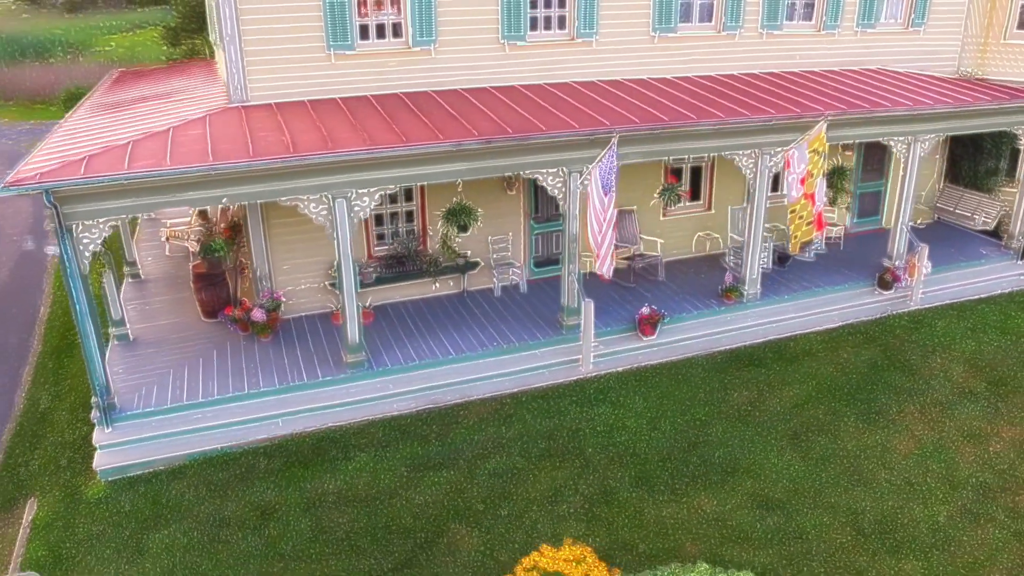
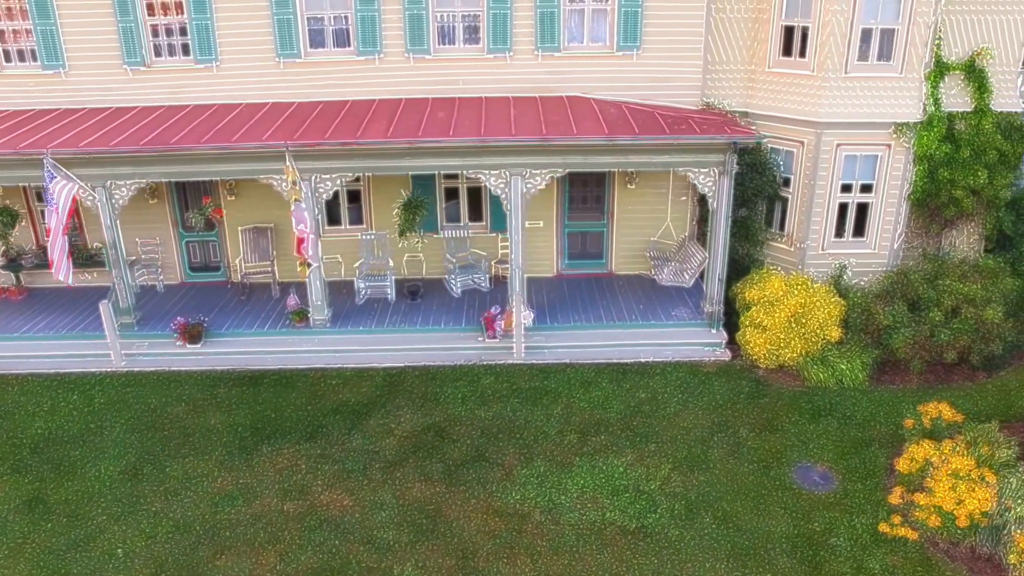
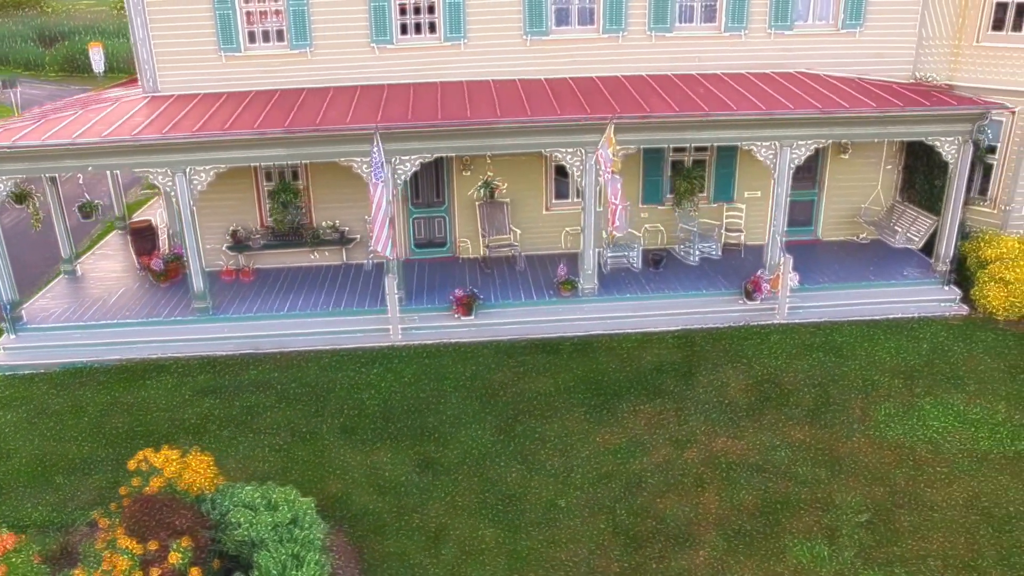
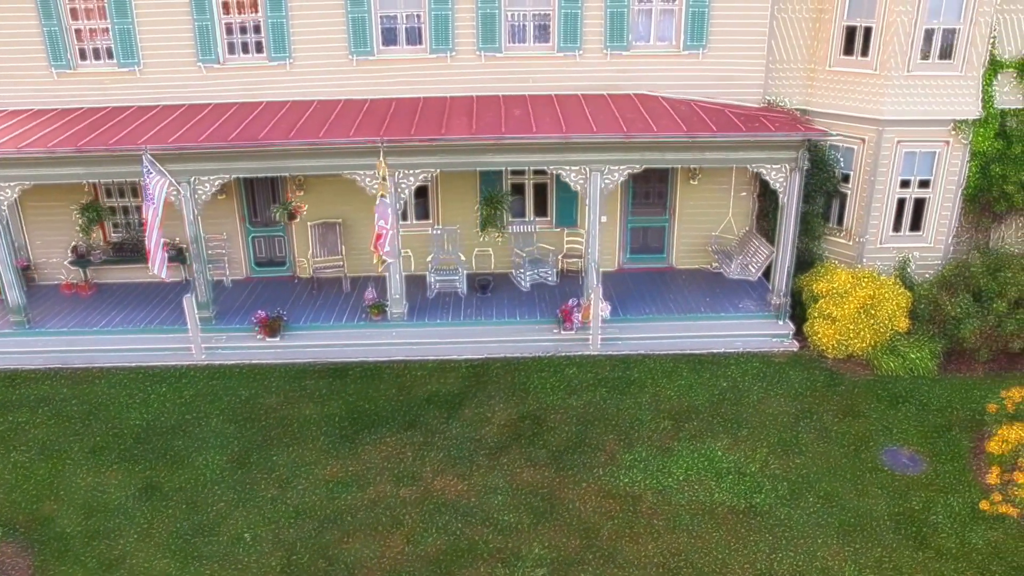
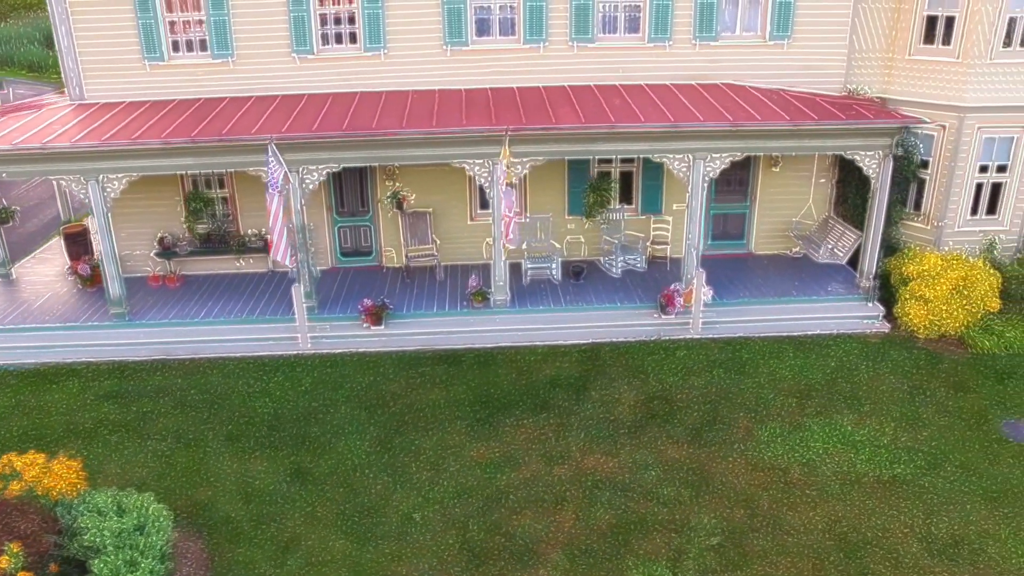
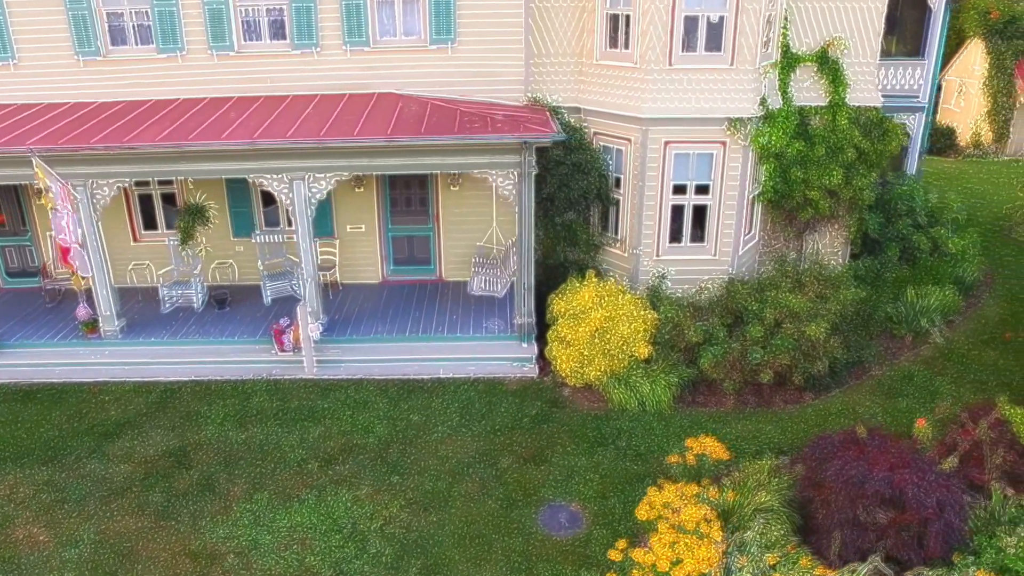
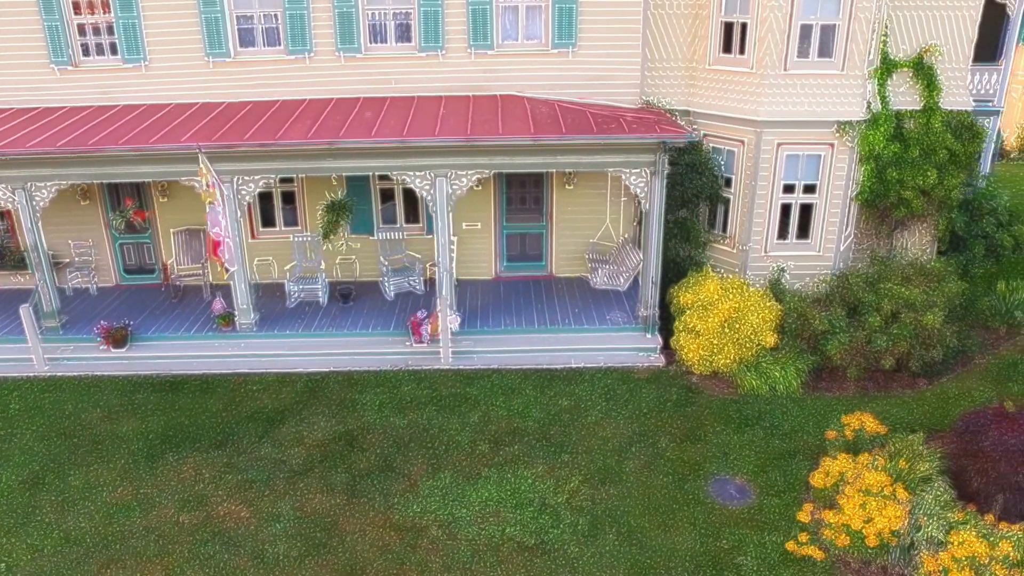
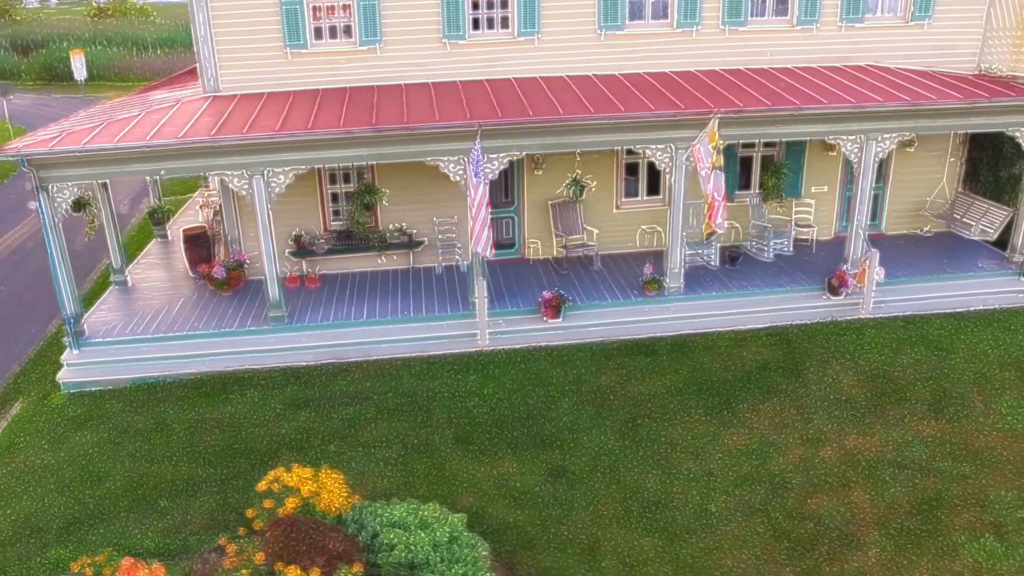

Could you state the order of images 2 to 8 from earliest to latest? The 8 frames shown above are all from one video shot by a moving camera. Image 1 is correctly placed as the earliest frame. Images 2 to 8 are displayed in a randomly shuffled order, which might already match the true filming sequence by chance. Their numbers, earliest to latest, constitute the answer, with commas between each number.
8, 3, 5, 4, 2, 7, 6
